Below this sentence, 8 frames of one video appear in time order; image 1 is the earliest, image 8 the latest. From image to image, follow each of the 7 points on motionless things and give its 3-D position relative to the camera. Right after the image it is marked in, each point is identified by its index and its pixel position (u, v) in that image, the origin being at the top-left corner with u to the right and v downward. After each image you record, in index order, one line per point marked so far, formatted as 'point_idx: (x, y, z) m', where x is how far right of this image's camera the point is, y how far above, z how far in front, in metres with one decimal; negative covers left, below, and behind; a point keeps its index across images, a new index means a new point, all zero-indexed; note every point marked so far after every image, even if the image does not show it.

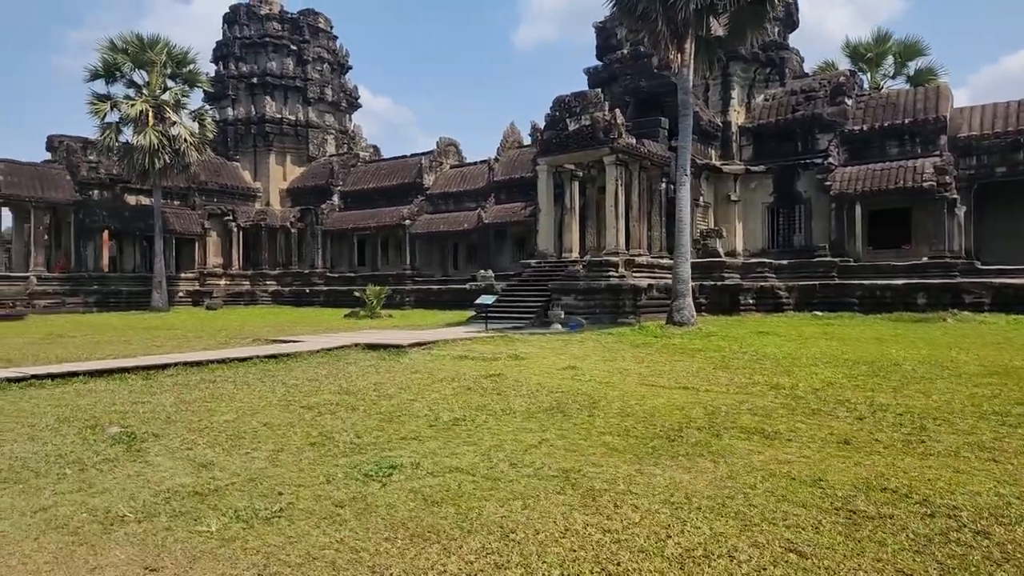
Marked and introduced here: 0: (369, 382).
0: (-2.0, -1.3, +8.8) m
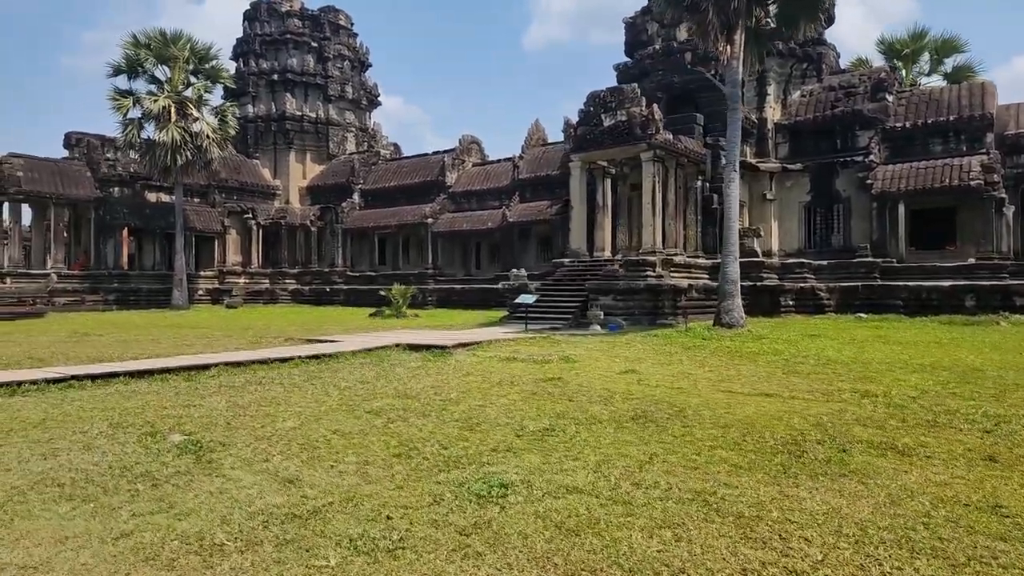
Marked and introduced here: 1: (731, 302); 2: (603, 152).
0: (-1.1, -1.3, +8.3) m
1: (+4.7, -0.3, +13.8) m
2: (+2.7, +4.1, +19.3) m
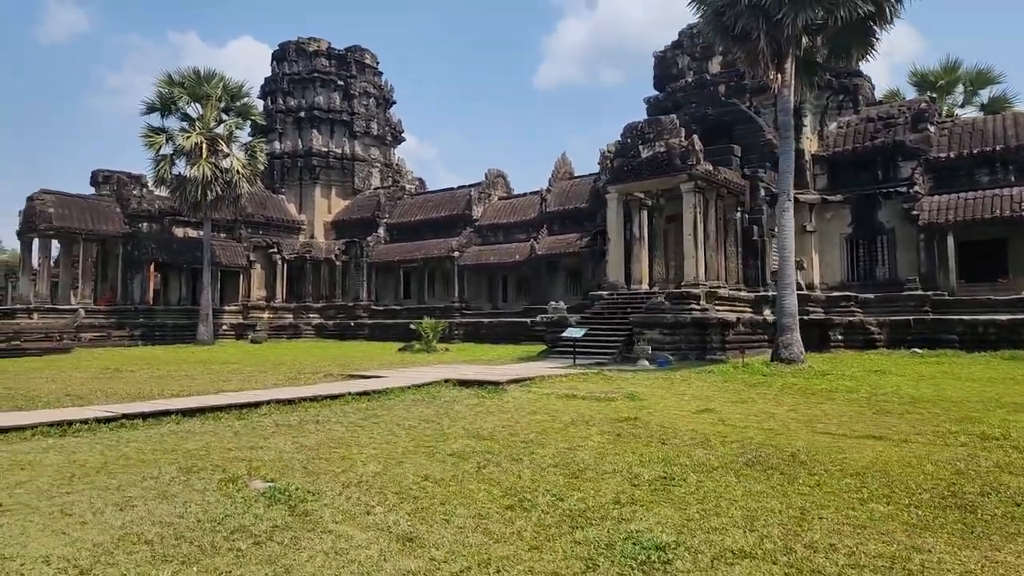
0: (-0.2, -1.7, +7.8) m
1: (+5.7, -1.0, +13.2) m
2: (+3.9, +3.1, +18.9) m
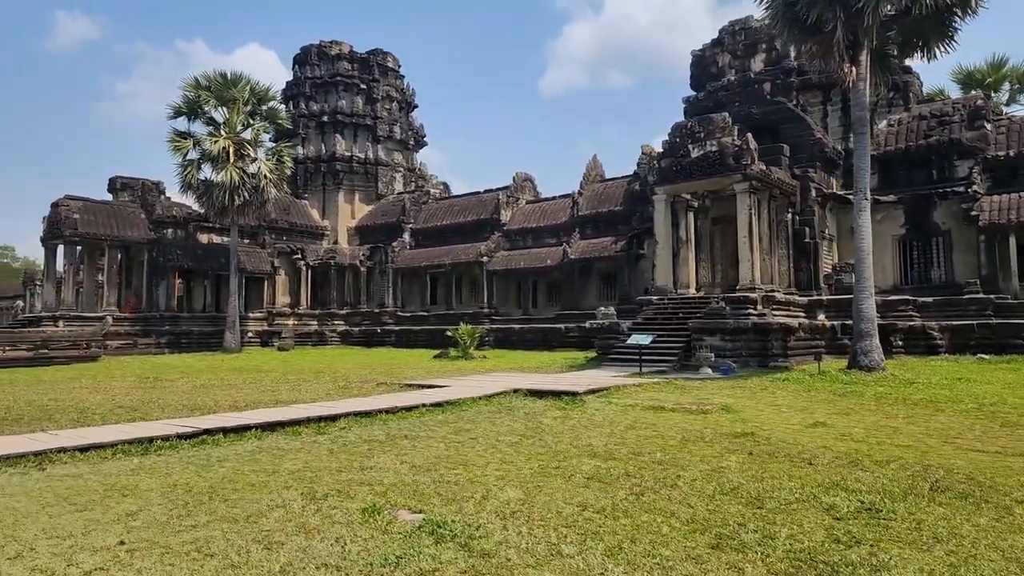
0: (+1.0, -1.7, +7.2) m
1: (+7.0, -1.1, +12.5) m
2: (+5.2, +3.0, +18.4) m
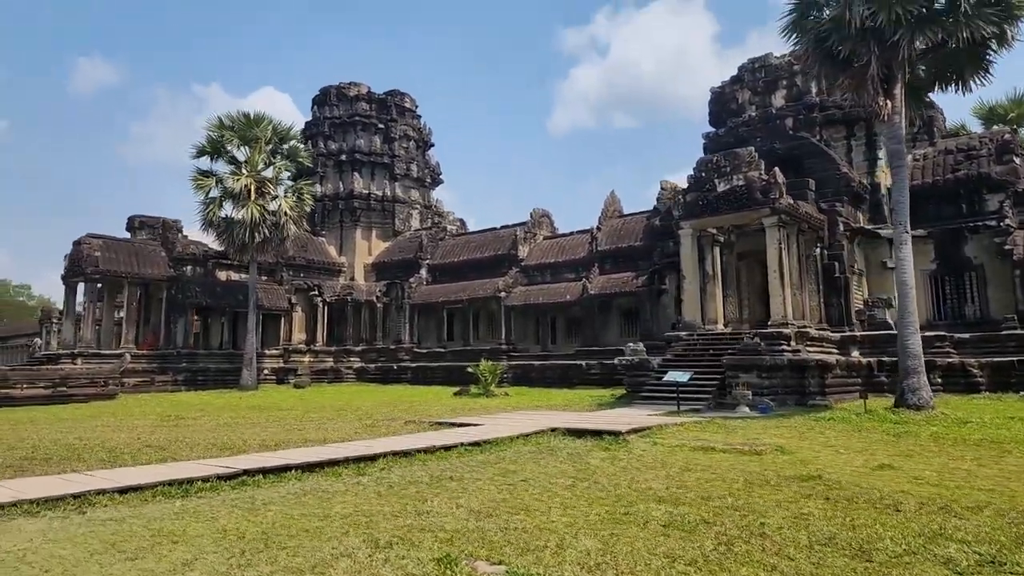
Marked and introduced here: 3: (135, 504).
0: (+1.6, -2.1, +6.8) m
1: (+7.6, -1.7, +12.1) m
2: (+5.9, +2.0, +18.2) m
3: (-3.5, -2.0, +5.9) m
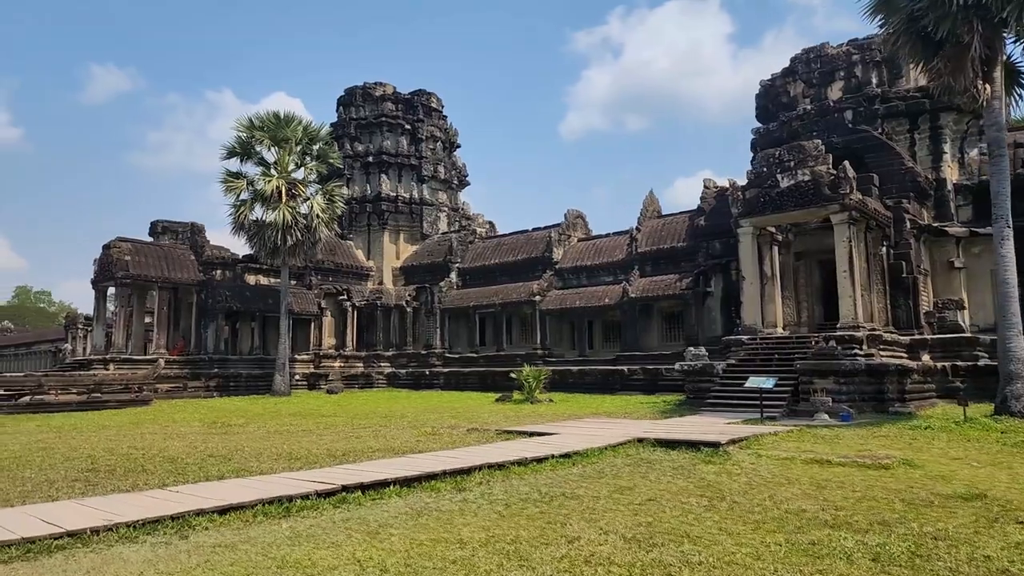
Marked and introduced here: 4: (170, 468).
0: (+2.8, -2.0, +6.1) m
1: (+9.0, -1.7, +11.3) m
2: (+7.3, +2.0, +17.4) m
3: (-2.3, -2.0, +5.3) m
4: (-4.8, -2.5, +9.0) m
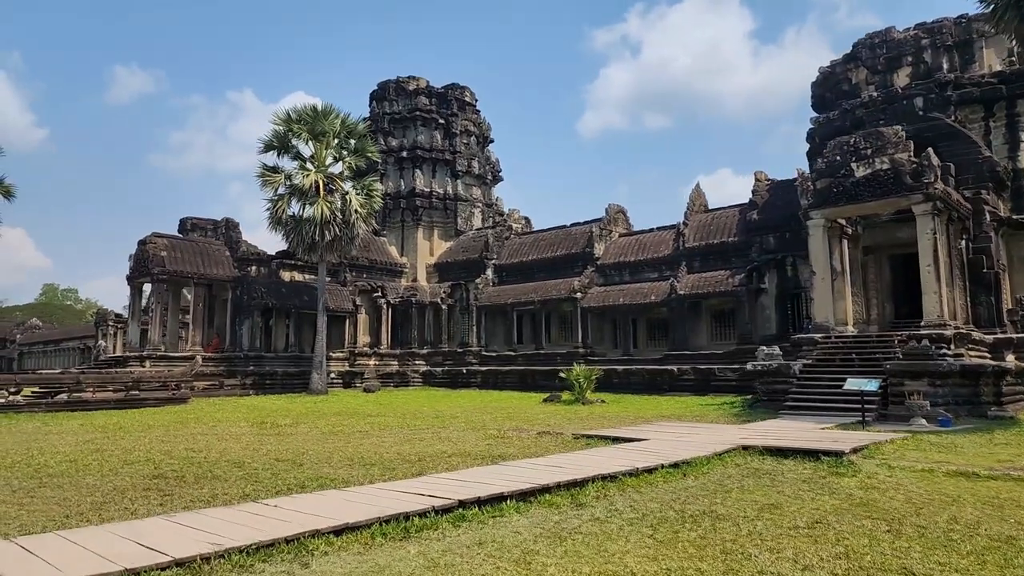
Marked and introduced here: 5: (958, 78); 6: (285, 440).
0: (+4.0, -1.9, +5.2) m
1: (+10.3, -1.6, +10.2) m
2: (+8.8, +2.1, +16.4) m
3: (-1.1, -1.9, +4.5) m
4: (-3.5, -2.4, +8.4) m
5: (+13.7, +6.4, +19.7) m
6: (-4.4, -3.0, +12.4) m
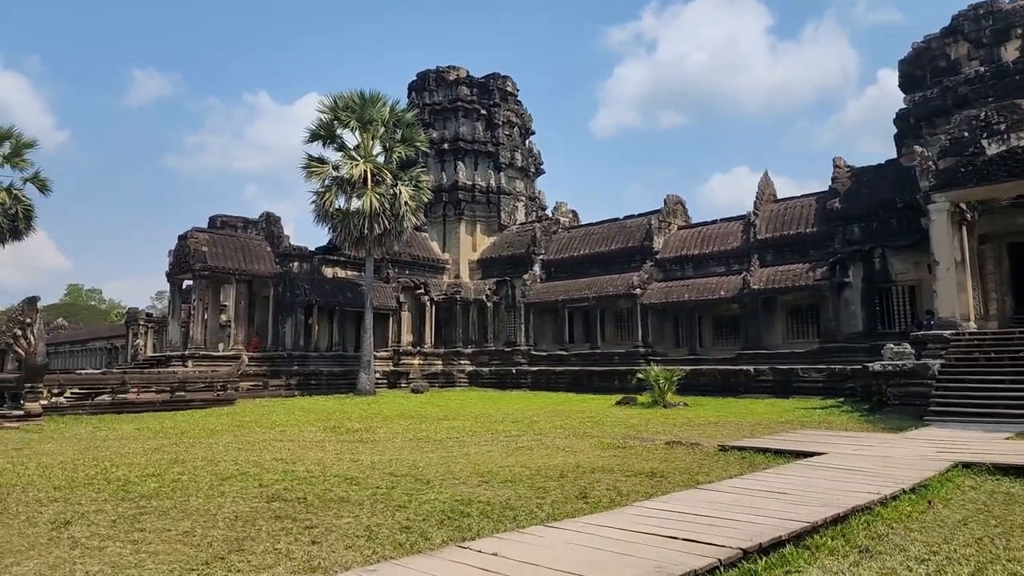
0: (+5.9, -1.8, +3.7) m
1: (+12.4, -1.4, +8.5) m
2: (+11.0, +2.3, +14.7) m
3: (+0.8, -1.7, +3.1) m
4: (-1.5, -2.3, +6.9) m
5: (+15.9, +6.7, +17.9) m
6: (-2.3, -2.8, +11.1) m
